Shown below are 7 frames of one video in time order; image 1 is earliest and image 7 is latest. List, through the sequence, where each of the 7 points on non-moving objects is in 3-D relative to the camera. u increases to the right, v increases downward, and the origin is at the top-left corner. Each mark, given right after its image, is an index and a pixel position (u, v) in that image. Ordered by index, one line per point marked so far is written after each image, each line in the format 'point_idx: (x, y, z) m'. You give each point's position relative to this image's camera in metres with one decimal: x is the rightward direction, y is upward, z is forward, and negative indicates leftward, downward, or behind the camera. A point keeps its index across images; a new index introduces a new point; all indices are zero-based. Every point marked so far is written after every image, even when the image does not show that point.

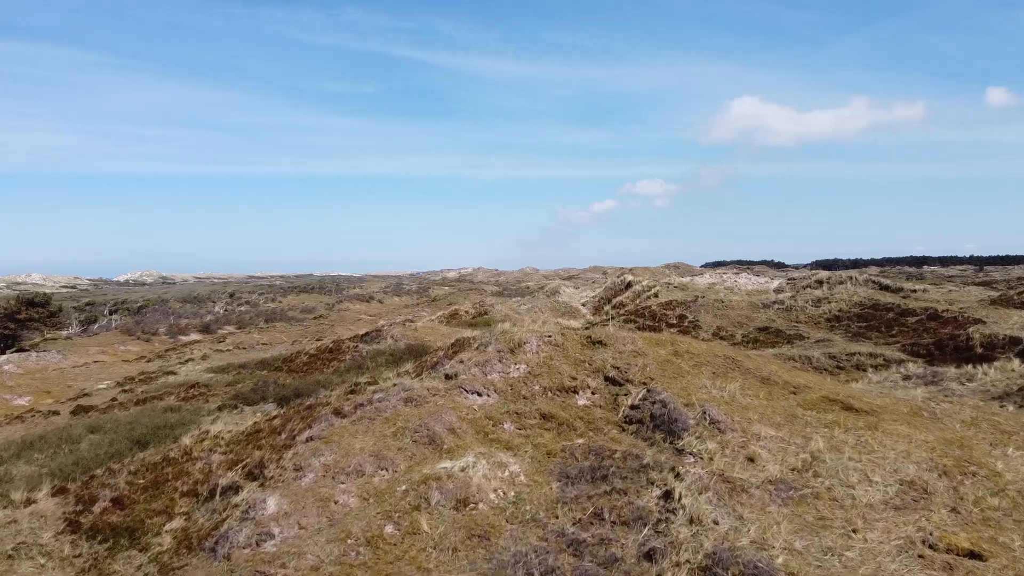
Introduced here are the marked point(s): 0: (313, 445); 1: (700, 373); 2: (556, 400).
0: (-3.1, -2.5, +8.7) m
1: (+3.5, -1.6, +10.3) m
2: (+0.8, -2.0, +9.9) m
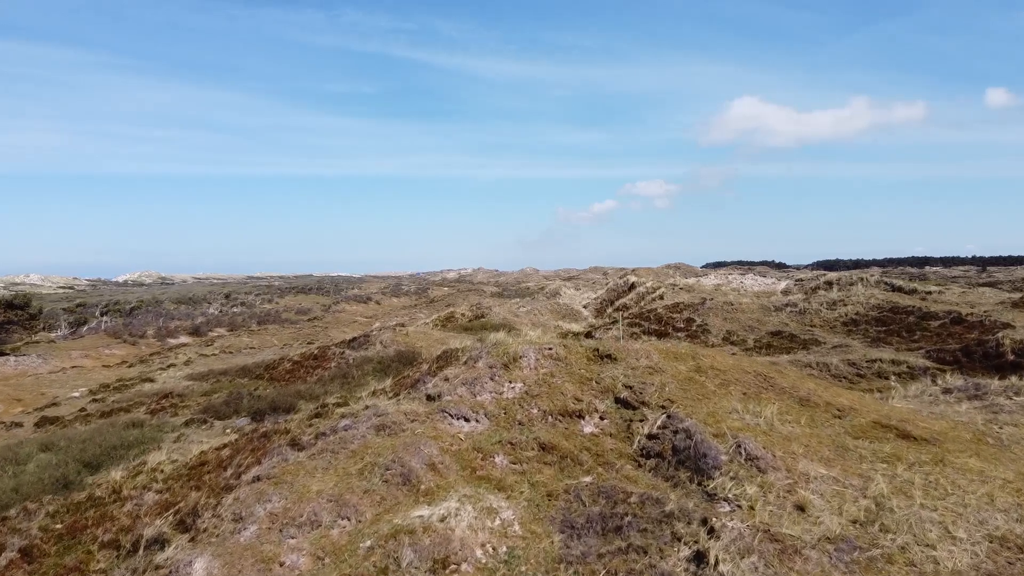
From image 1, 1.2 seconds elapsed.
0: (-3.2, -2.6, +7.1) m
1: (+3.4, -1.7, +8.7) m
2: (+0.7, -2.1, +8.3) m
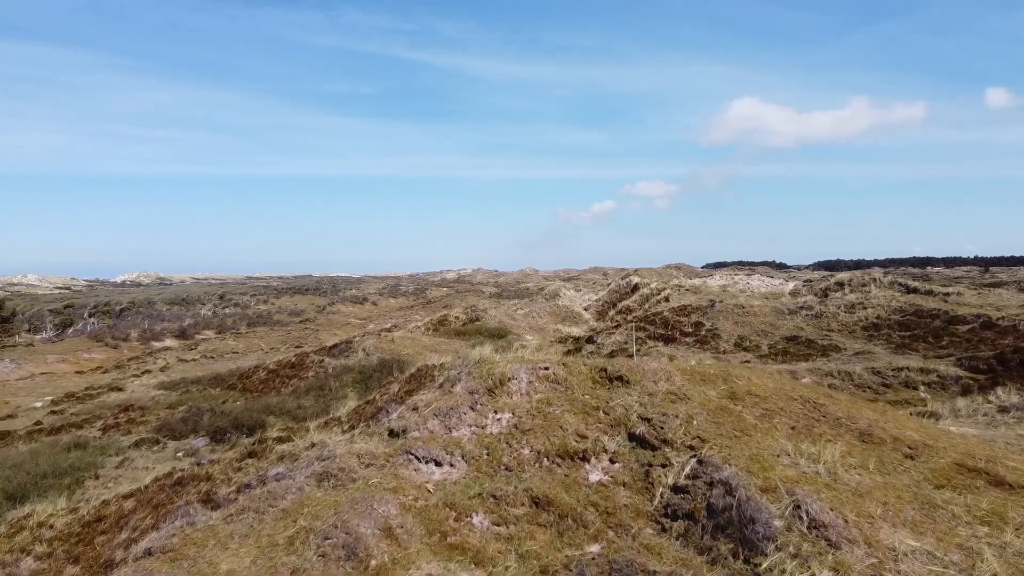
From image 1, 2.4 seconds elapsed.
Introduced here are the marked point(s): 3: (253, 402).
0: (-3.4, -2.6, +5.2) m
1: (+3.2, -1.7, +6.8) m
2: (+0.5, -2.1, +6.4) m
3: (-8.4, -3.7, +17.8) m
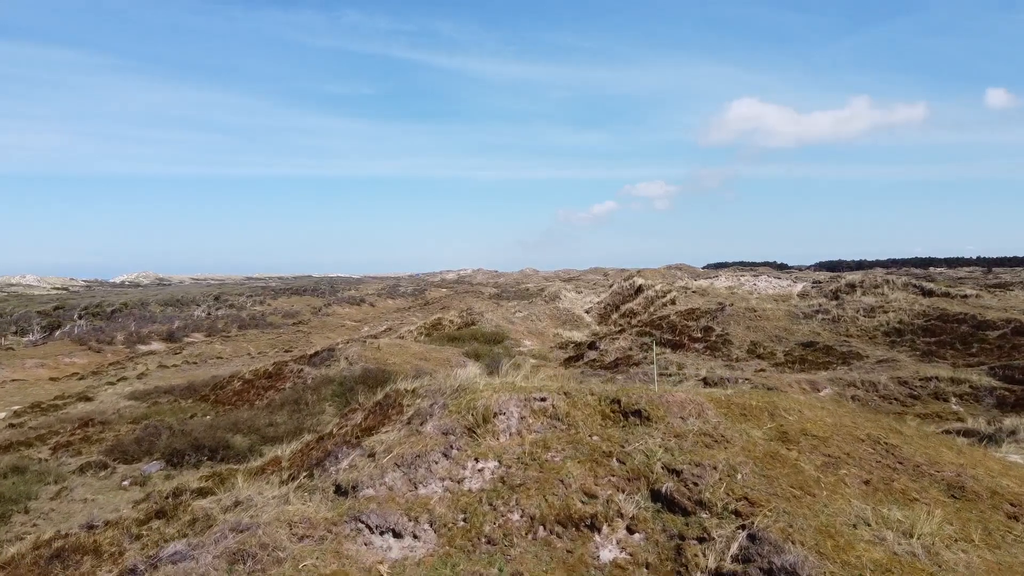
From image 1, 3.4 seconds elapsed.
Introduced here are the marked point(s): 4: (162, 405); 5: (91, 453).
0: (-3.6, -2.7, +3.6) m
1: (+3.1, -1.8, +5.2) m
2: (+0.4, -2.2, +4.7) m
3: (-8.5, -3.8, +16.2) m
4: (-12.3, -4.1, +19.4) m
5: (-10.7, -4.1, +14.1) m
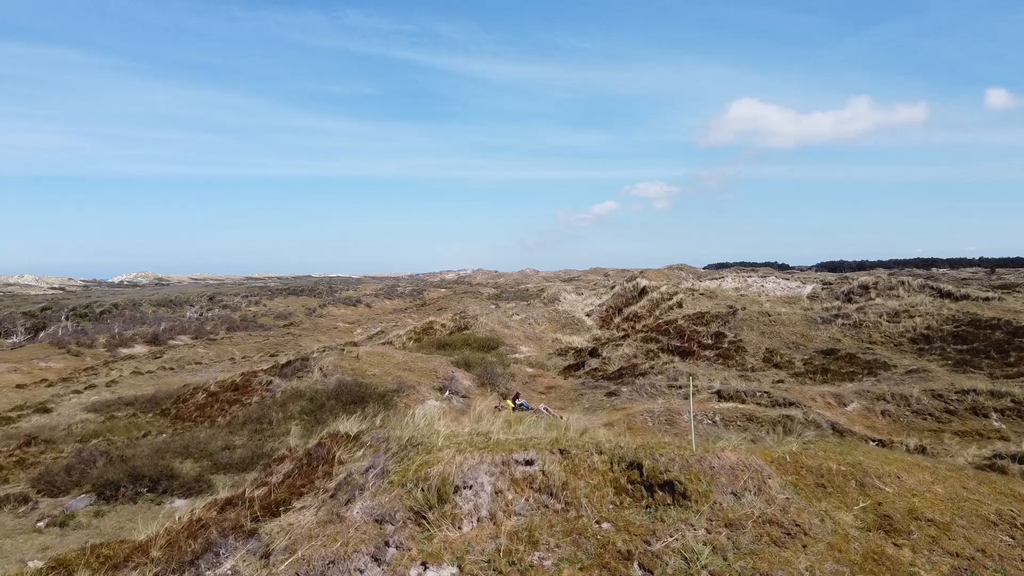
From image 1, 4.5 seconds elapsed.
0: (-3.8, -2.8, +1.7) m
1: (+2.9, -1.9, +3.3) m
2: (+0.2, -2.3, +2.9) m
3: (-8.7, -3.9, +14.3) m
4: (-12.5, -4.2, +17.6) m
5: (-10.9, -4.2, +12.2) m
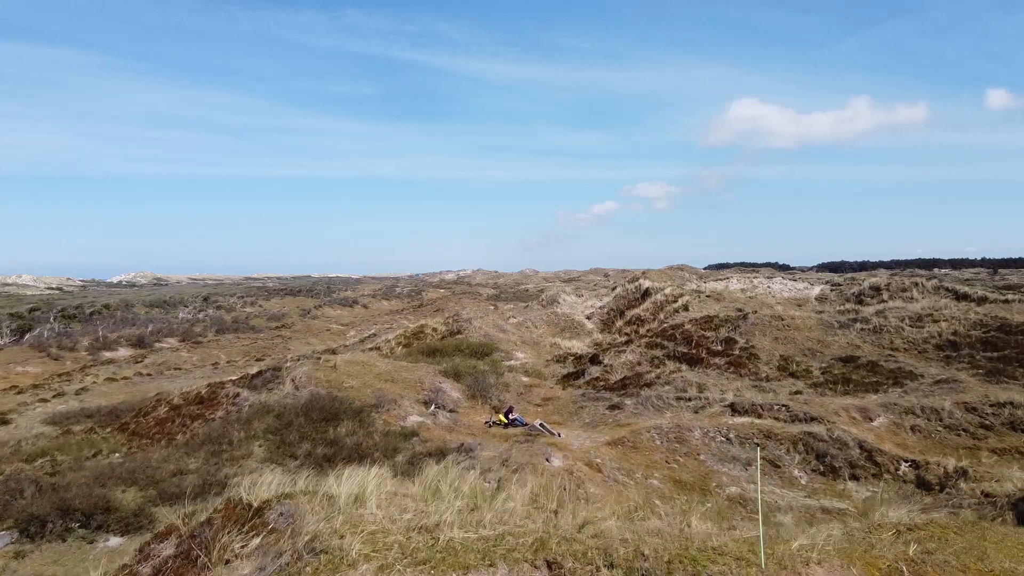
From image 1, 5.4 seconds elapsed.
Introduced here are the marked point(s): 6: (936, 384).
0: (-4.0, -2.9, +0.1) m
1: (+2.7, -2.0, +1.7) m
2: (0.0, -2.4, +1.3) m
3: (-8.9, -4.0, +12.8) m
4: (-12.7, -4.3, +16.0) m
5: (-11.1, -4.3, +10.6) m
6: (+13.5, -3.0, +17.6) m
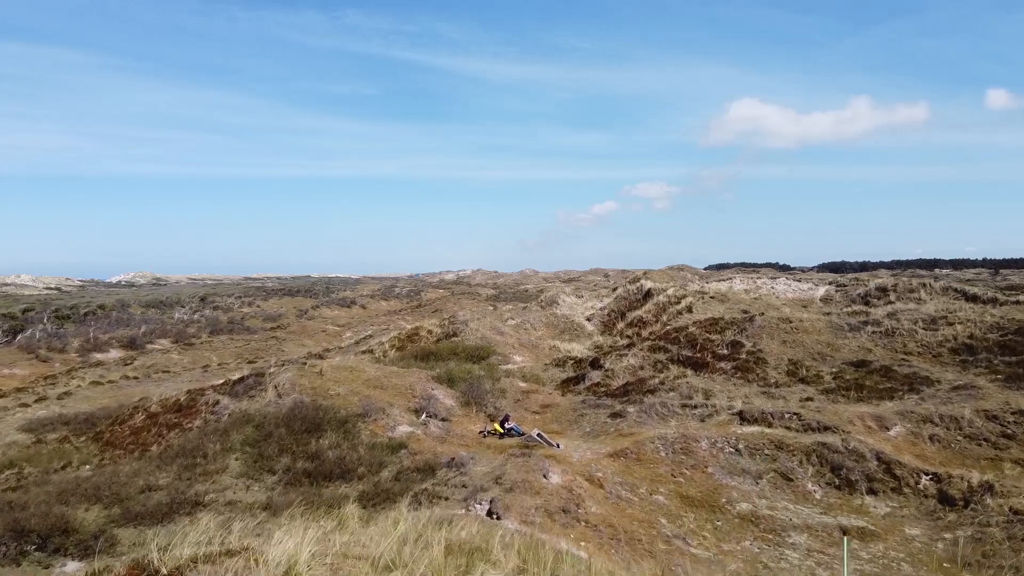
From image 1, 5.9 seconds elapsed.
0: (-4.1, -2.9, -0.7) m
1: (+2.6, -2.1, +0.9) m
2: (-0.1, -2.4, +0.5) m
3: (-9.0, -4.0, +11.9) m
4: (-12.8, -4.3, +15.2) m
5: (-11.2, -4.3, +9.8) m
6: (+13.4, -3.1, +16.8) m
